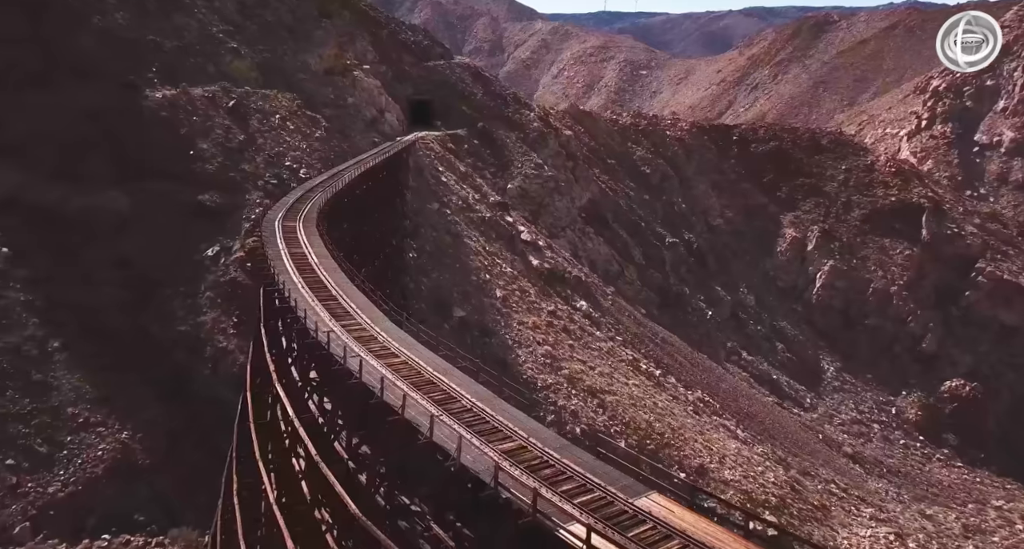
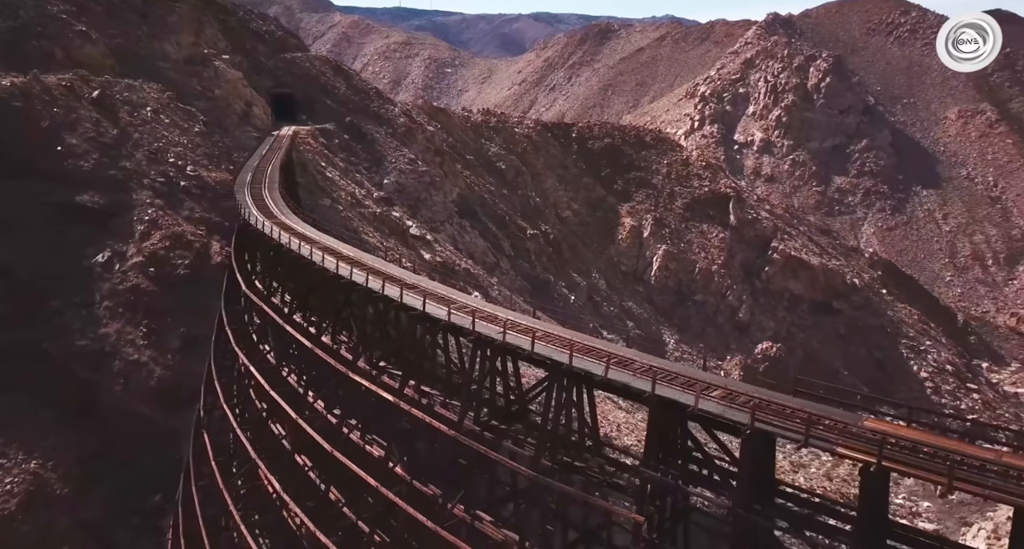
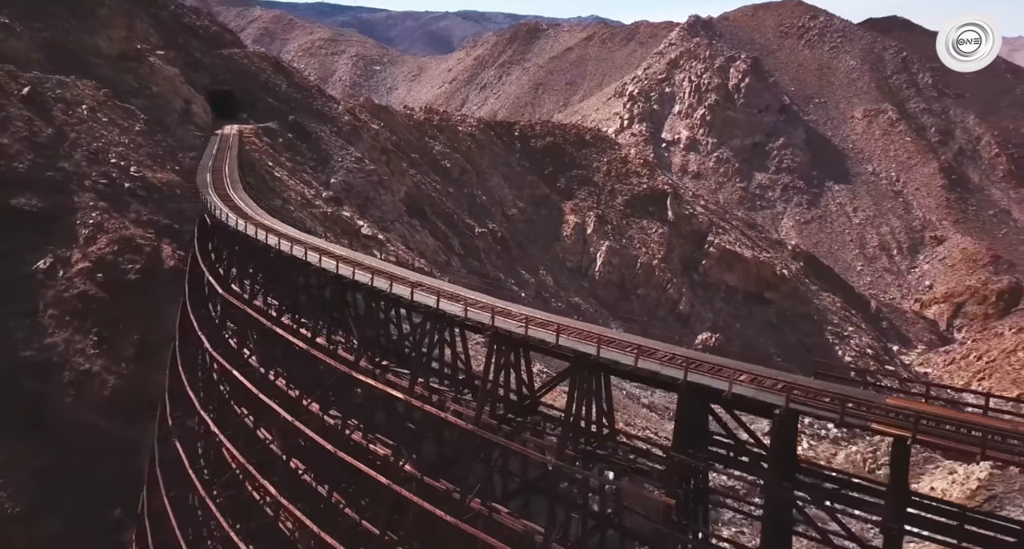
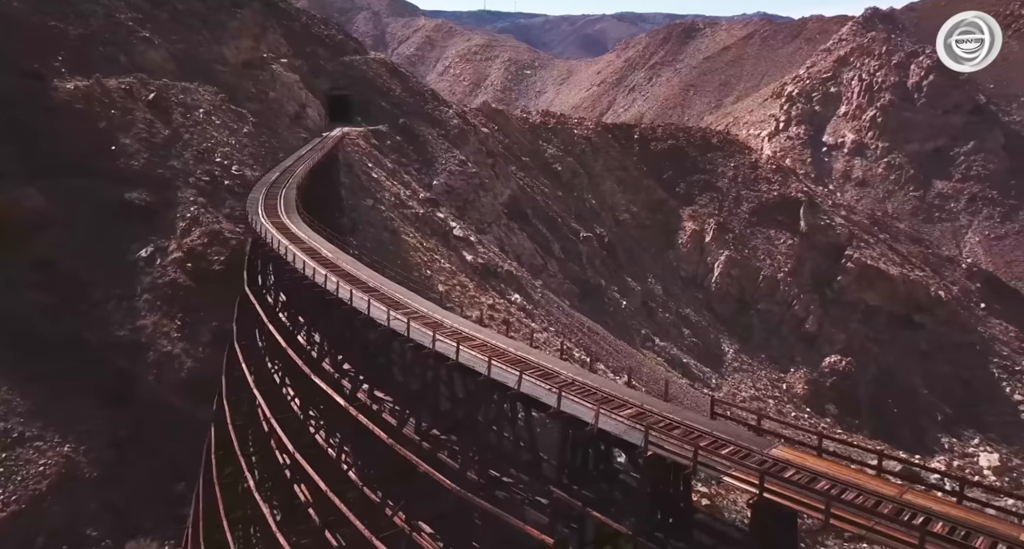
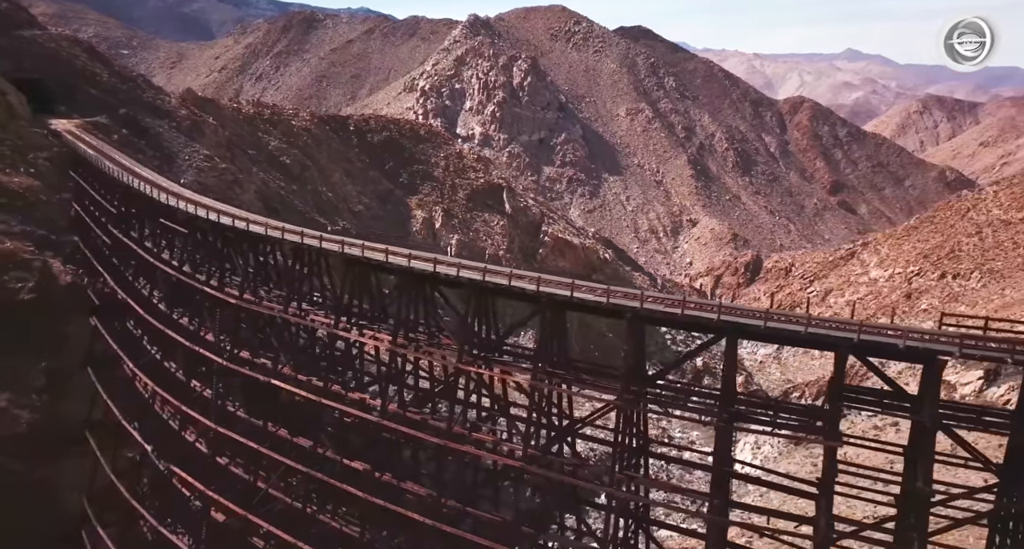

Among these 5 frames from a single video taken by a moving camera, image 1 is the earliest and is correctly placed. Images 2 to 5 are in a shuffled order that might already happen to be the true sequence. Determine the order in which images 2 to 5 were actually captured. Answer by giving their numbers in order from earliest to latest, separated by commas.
4, 2, 3, 5
